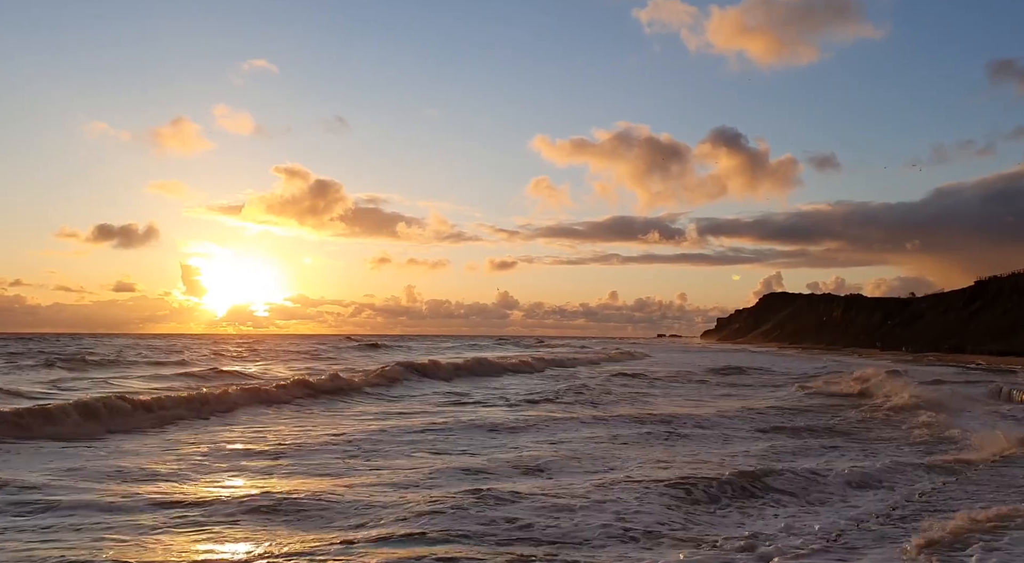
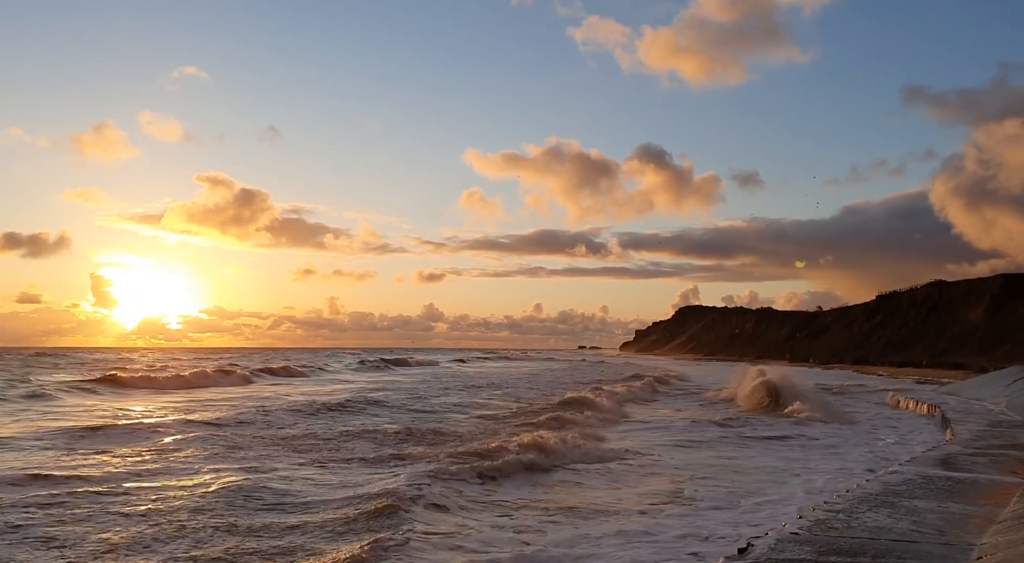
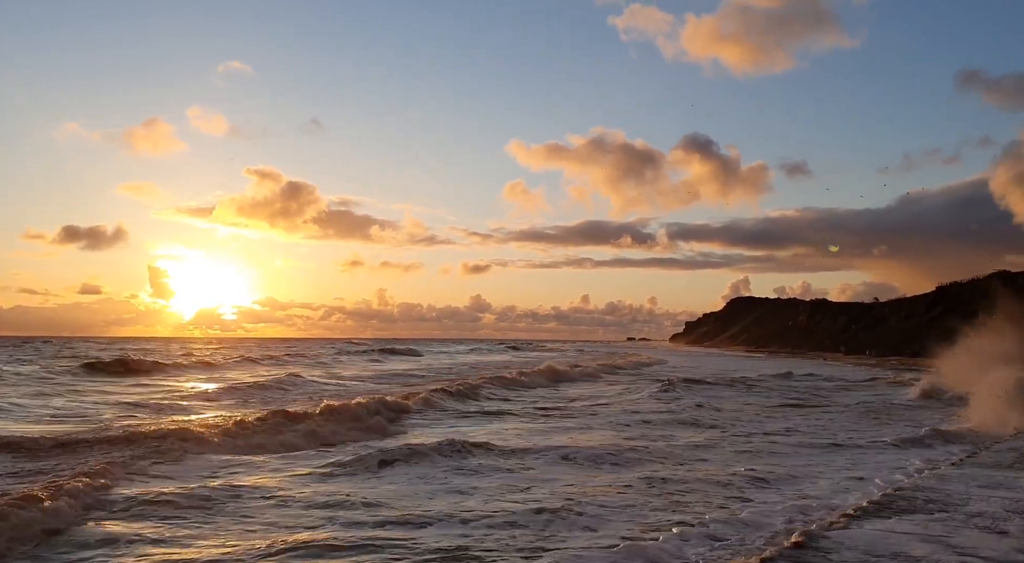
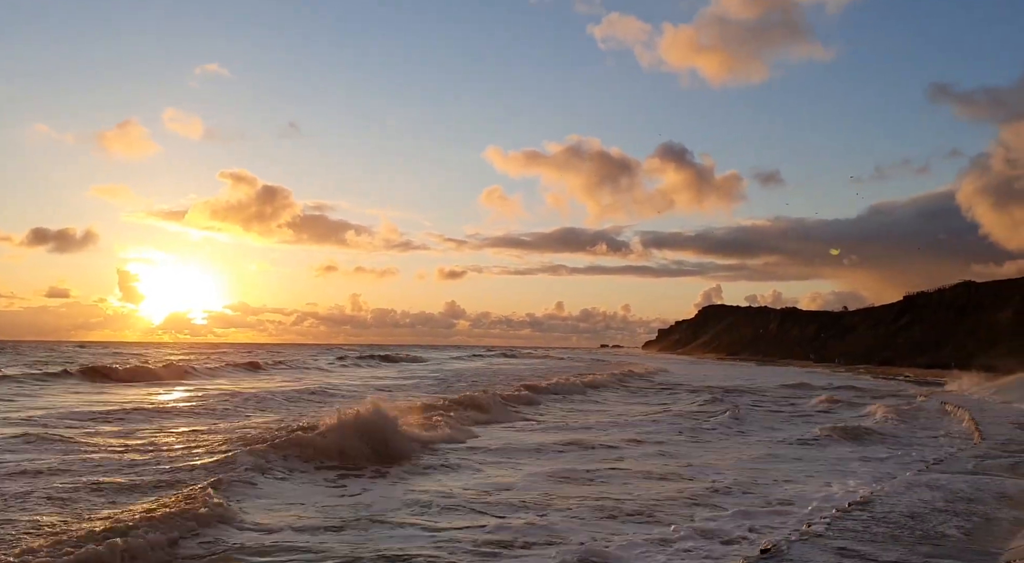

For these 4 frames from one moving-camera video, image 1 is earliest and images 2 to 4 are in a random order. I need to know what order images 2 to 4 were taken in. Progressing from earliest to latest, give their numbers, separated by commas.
3, 4, 2
